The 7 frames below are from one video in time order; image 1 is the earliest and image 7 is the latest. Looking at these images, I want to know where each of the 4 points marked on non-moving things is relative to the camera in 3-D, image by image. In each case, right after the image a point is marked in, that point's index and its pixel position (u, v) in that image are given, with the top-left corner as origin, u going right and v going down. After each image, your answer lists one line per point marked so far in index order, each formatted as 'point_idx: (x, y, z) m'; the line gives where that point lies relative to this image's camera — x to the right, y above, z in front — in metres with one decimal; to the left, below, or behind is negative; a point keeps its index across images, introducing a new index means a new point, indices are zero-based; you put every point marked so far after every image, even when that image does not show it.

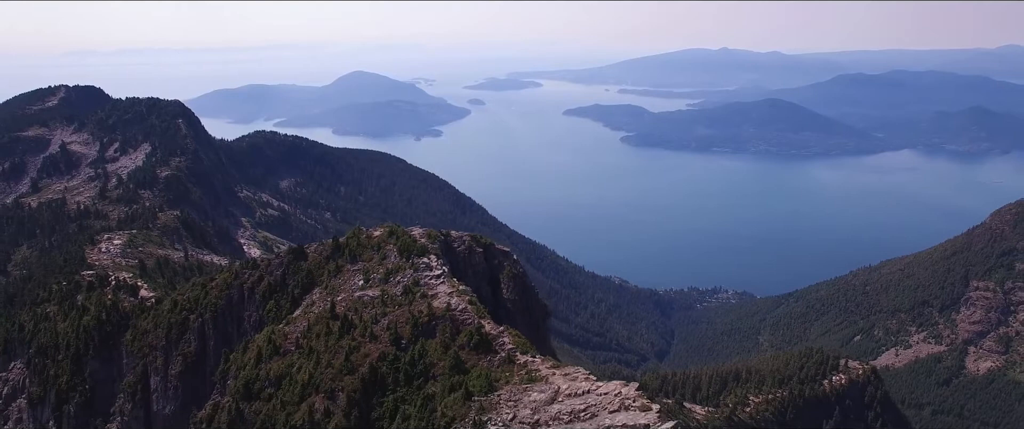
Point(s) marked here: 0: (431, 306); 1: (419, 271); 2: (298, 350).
0: (-2.2, -2.0, +17.4) m
1: (-2.6, -1.5, +19.1) m
2: (-5.5, -3.3, +17.7) m
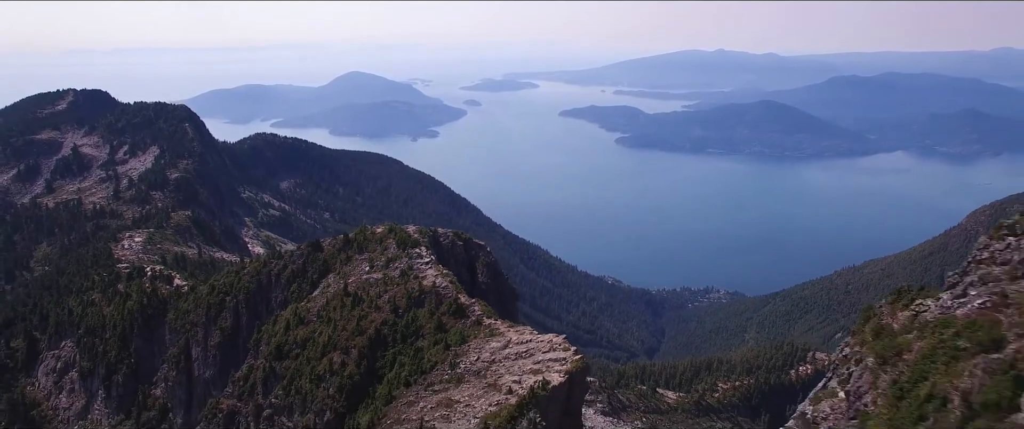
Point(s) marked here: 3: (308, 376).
0: (-3.0, -2.1, +21.9) m
1: (-3.5, -1.5, +23.6) m
2: (-6.3, -3.3, +22.1) m
3: (-6.0, -4.6, +19.8) m
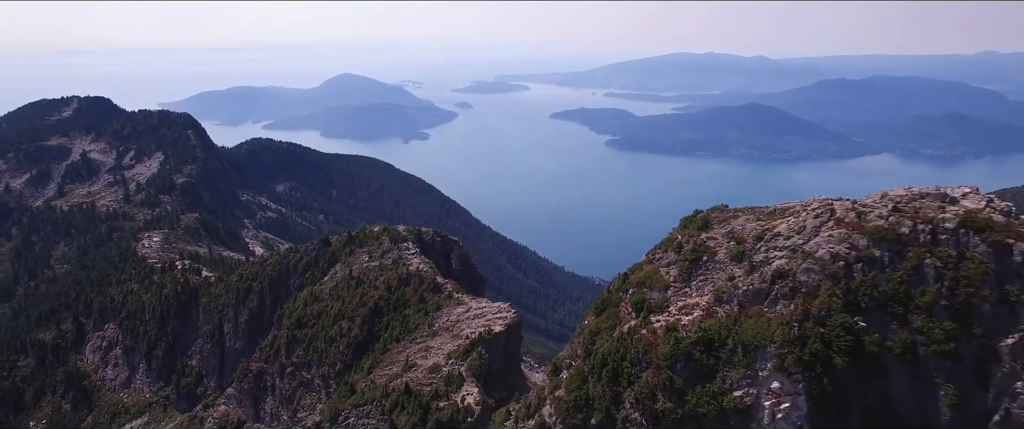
0: (-4.4, -2.2, +27.9) m
1: (-4.8, -1.6, +29.6) m
2: (-7.6, -3.4, +28.1) m
3: (-7.3, -4.7, +25.8) m
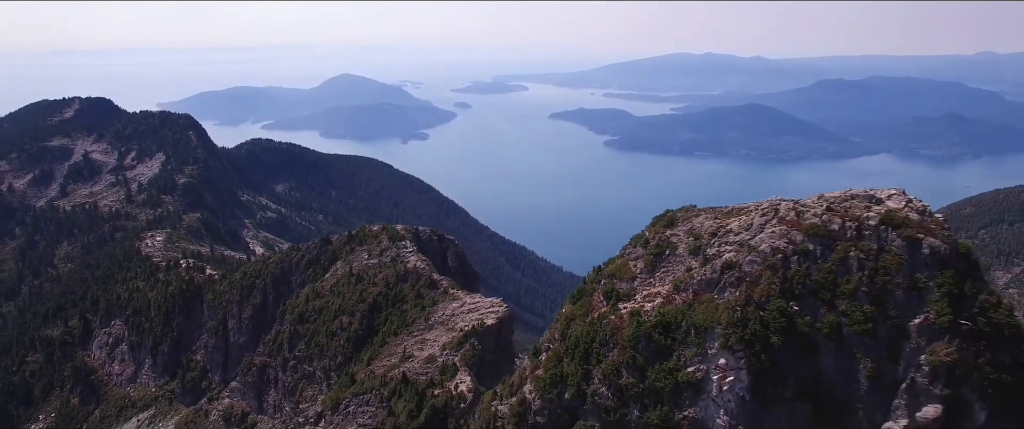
0: (-4.6, -2.1, +29.0) m
1: (-5.1, -1.6, +30.7) m
2: (-7.9, -3.4, +29.2) m
3: (-7.5, -4.7, +26.9) m
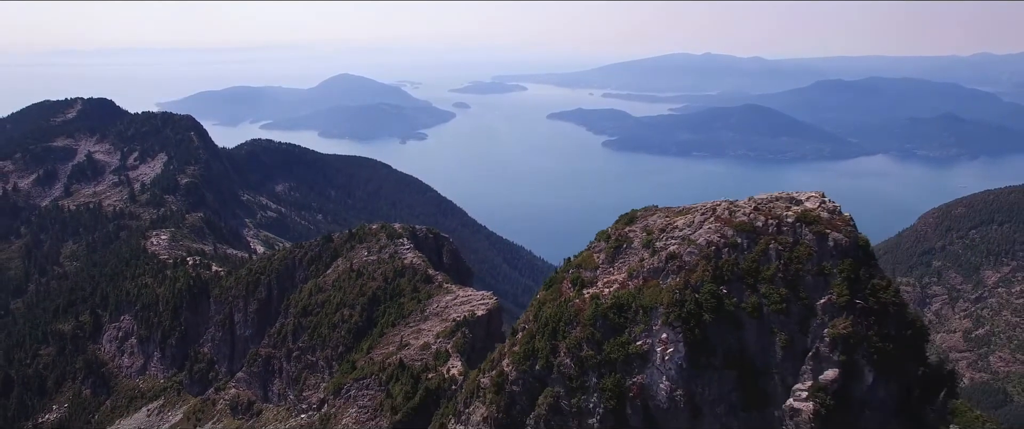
0: (-5.0, -2.1, +30.6) m
1: (-5.5, -1.6, +32.3) m
2: (-8.3, -3.4, +30.8) m
3: (-7.9, -4.6, +28.5) m
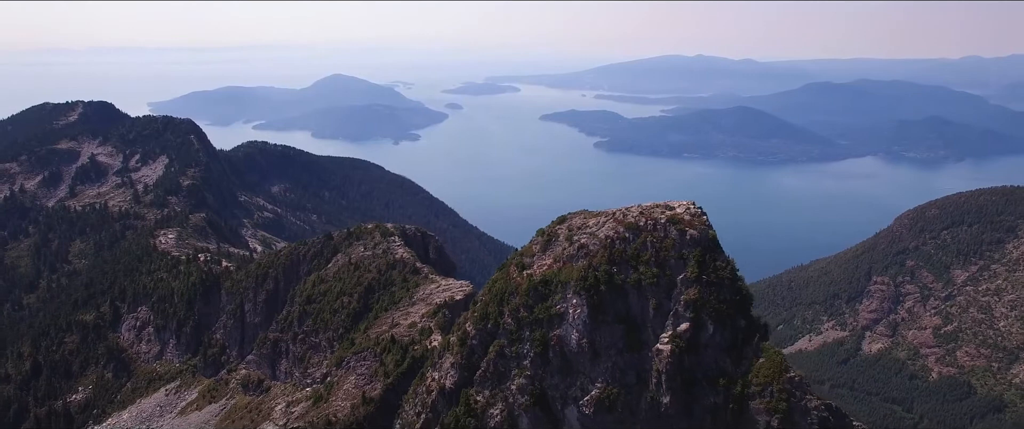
0: (-6.1, -2.2, +34.9) m
1: (-6.6, -1.6, +36.6) m
2: (-9.4, -3.5, +35.1) m
3: (-9.0, -4.7, +32.8) m
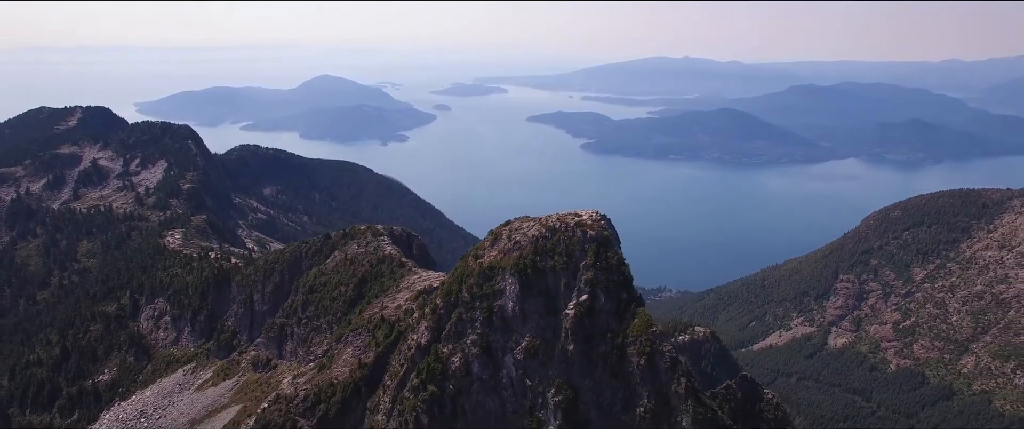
0: (-7.9, -2.4, +40.9) m
1: (-8.4, -1.8, +42.6) m
2: (-11.1, -3.6, +41.0) m
3: (-10.7, -4.9, +38.7) m
